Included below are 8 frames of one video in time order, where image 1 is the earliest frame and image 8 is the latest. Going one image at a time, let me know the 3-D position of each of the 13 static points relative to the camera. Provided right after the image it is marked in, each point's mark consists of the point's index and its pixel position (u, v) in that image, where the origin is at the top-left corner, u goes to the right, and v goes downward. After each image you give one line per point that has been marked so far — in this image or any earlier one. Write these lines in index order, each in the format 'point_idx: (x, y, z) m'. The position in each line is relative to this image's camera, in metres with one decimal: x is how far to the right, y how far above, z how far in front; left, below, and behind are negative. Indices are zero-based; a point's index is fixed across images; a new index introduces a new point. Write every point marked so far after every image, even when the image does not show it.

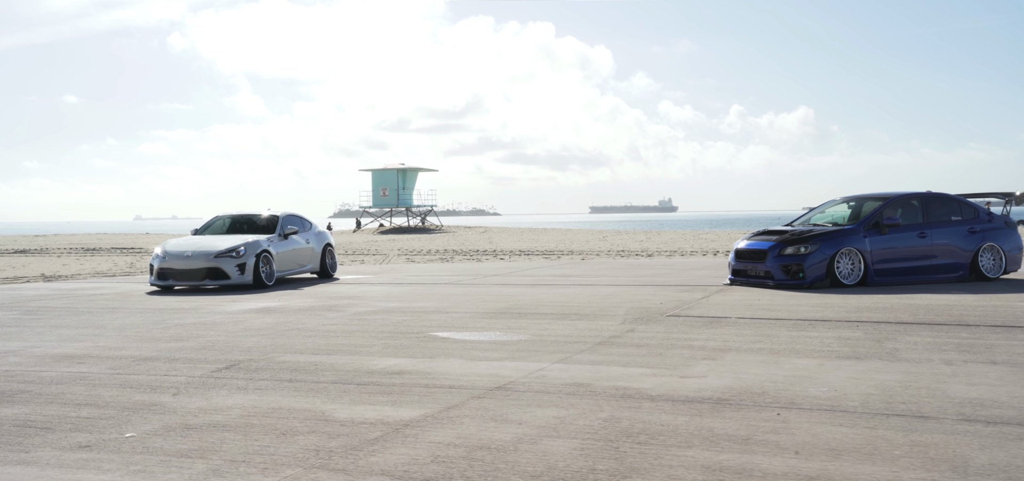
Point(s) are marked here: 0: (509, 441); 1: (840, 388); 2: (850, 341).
0: (0.0, -1.0, +4.2) m
1: (+2.0, -0.9, +5.4) m
2: (+3.0, -0.9, +7.7) m
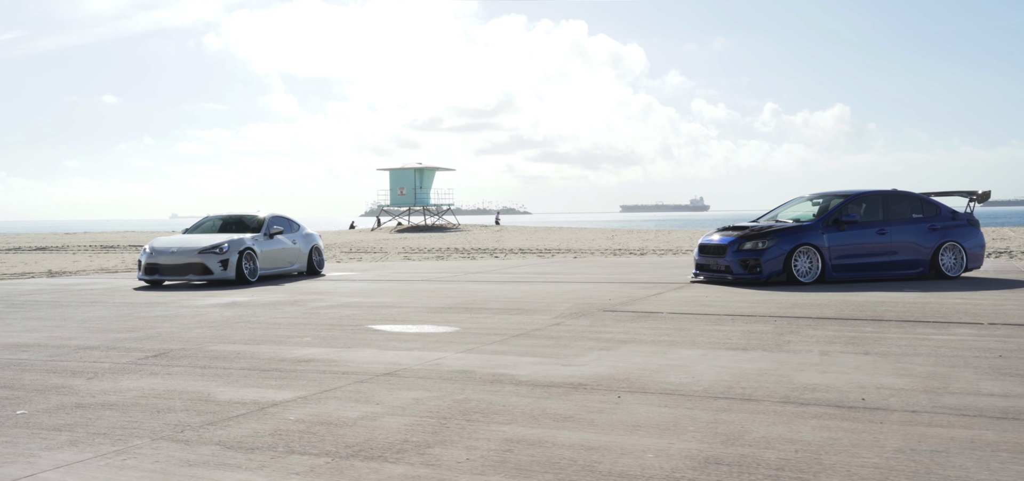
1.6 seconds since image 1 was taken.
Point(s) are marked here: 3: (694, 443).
0: (-0.8, -0.9, +4.6) m
1: (+1.2, -0.9, +5.7) m
2: (+2.2, -0.8, +8.1) m
3: (+0.8, -0.9, +3.8) m
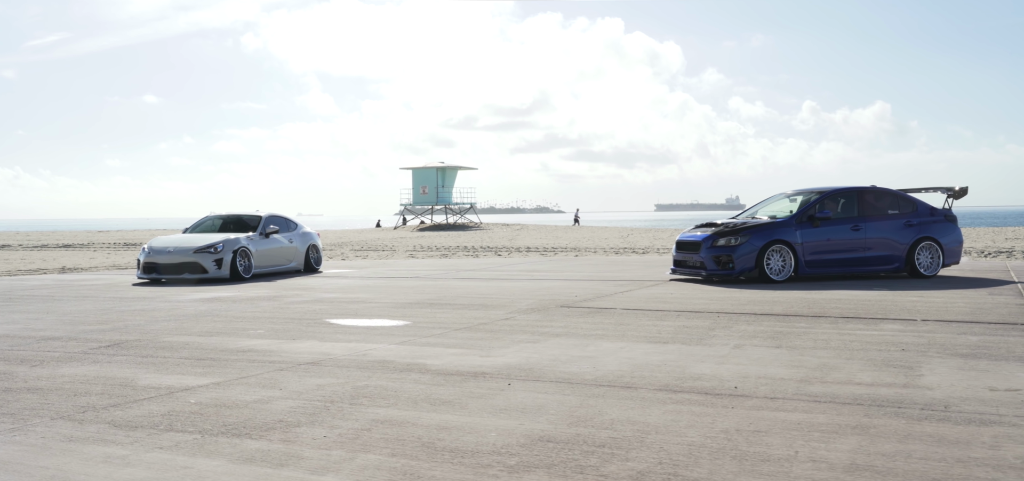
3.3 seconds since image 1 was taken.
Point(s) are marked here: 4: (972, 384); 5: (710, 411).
0: (-1.5, -0.9, +4.9) m
1: (+0.6, -0.9, +6.0) m
2: (+1.6, -0.8, +8.3) m
3: (+0.1, -0.9, +4.1) m
4: (+2.6, -0.8, +4.9) m
5: (+1.0, -0.8, +4.3) m
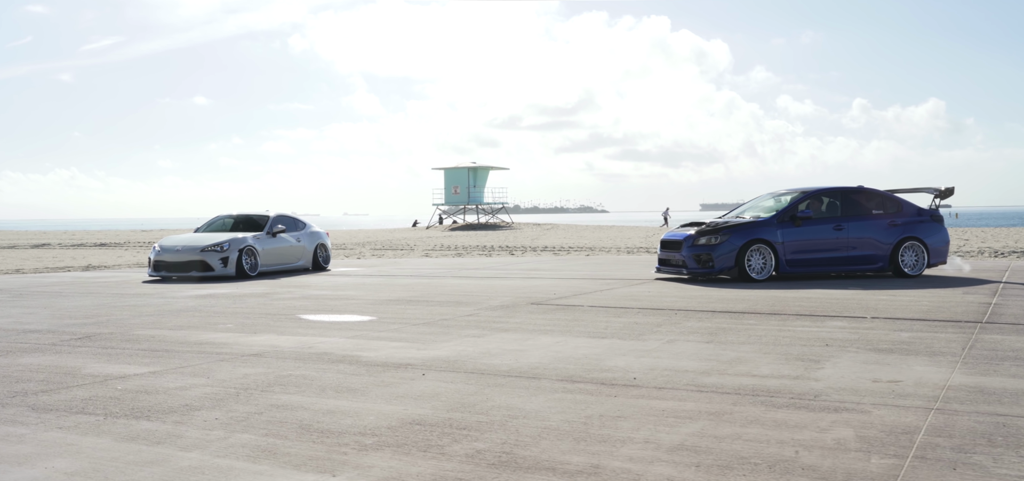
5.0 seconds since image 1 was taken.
0: (-2.0, -0.9, +5.2) m
1: (+0.1, -0.8, +6.2) m
2: (+1.2, -0.8, +8.5) m
3: (-0.4, -0.8, +4.4) m
4: (+2.0, -0.8, +5.1) m
5: (+0.4, -0.8, +4.6) m
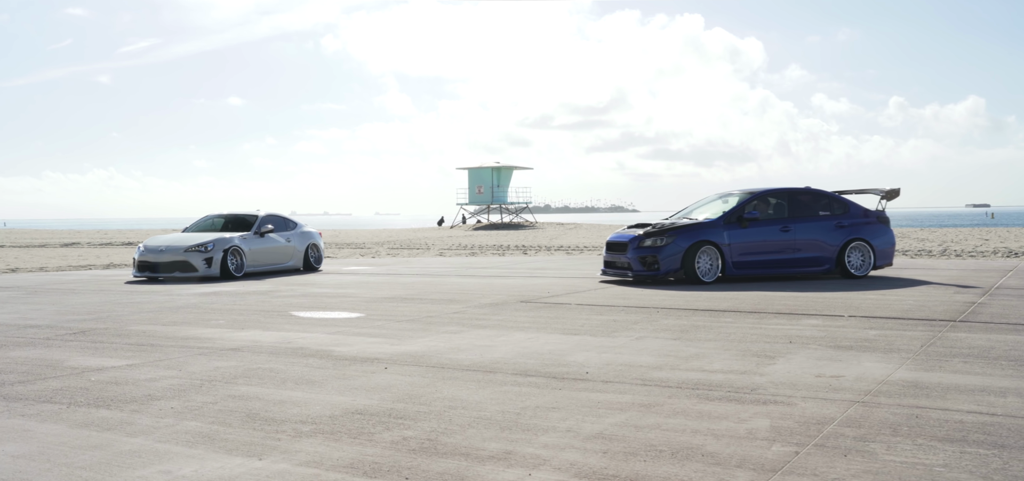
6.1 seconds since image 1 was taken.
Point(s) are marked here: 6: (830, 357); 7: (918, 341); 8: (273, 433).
0: (-2.3, -0.9, +5.4) m
1: (-0.2, -0.8, +6.4) m
2: (+1.0, -0.8, +8.7) m
3: (-0.7, -0.8, +4.6) m
4: (+1.8, -0.8, +5.3) m
5: (+0.1, -0.8, +4.8) m
6: (+2.1, -0.8, +5.9) m
7: (+3.1, -0.8, +6.7) m
8: (-1.0, -0.8, +3.7) m
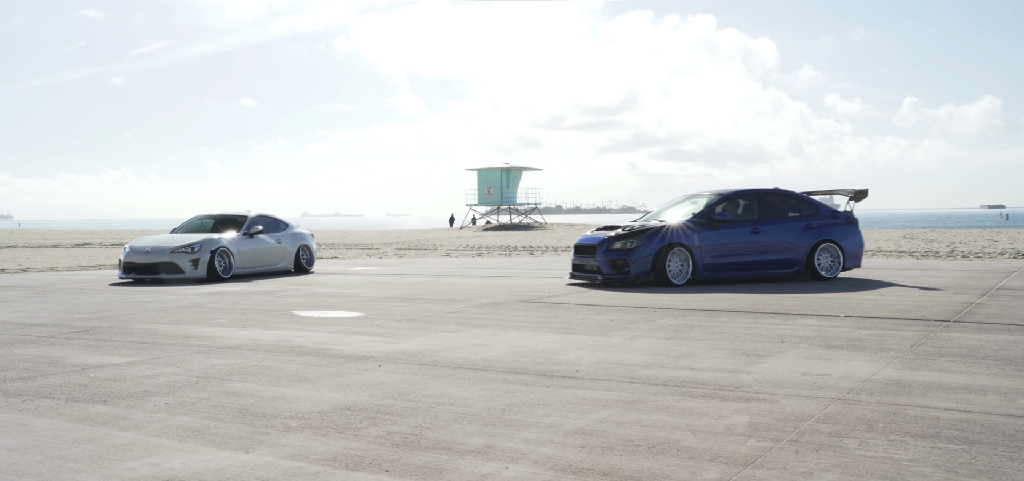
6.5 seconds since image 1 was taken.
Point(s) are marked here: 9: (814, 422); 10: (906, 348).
0: (-2.3, -0.8, +5.5) m
1: (-0.2, -0.8, +6.5) m
2: (+1.0, -0.8, +8.8) m
3: (-0.8, -0.8, +4.6) m
4: (+1.7, -0.8, +5.3) m
5: (+0.1, -0.8, +4.8) m
6: (+2.1, -0.8, +6.0) m
7: (+3.0, -0.8, +6.7) m
8: (-1.1, -0.8, +3.8) m
9: (+1.3, -0.8, +3.8) m
10: (+2.9, -0.8, +6.4) m
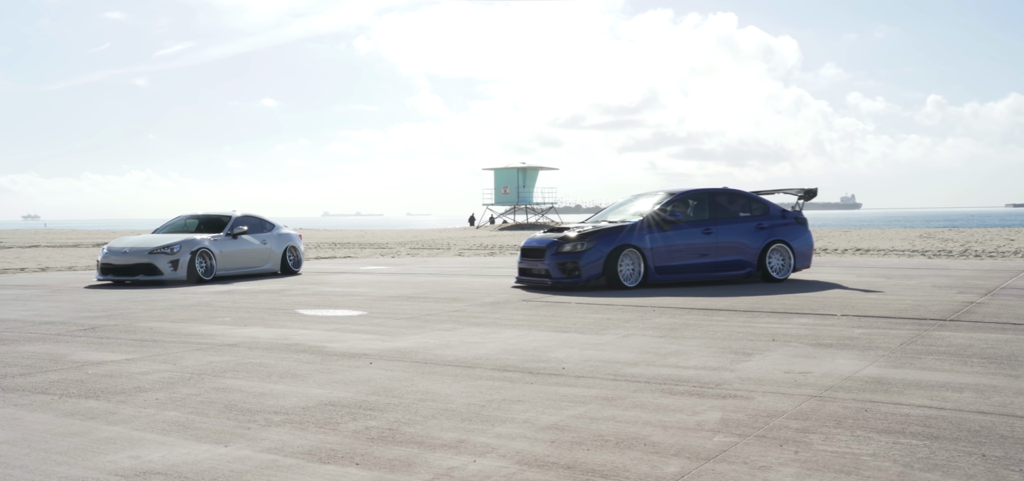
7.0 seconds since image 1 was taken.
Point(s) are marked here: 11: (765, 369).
0: (-2.4, -0.8, +5.6) m
1: (-0.3, -0.8, +6.6) m
2: (+1.0, -0.8, +8.8) m
3: (-0.9, -0.8, +4.7) m
4: (+1.6, -0.8, +5.4) m
5: (0.0, -0.8, +4.9) m
6: (+2.0, -0.8, +6.0) m
7: (+3.0, -0.8, +6.8) m
8: (-1.2, -0.8, +3.9) m
9: (+1.2, -0.8, +3.8) m
10: (+2.8, -0.8, +6.4) m
11: (+1.5, -0.8, +5.4) m
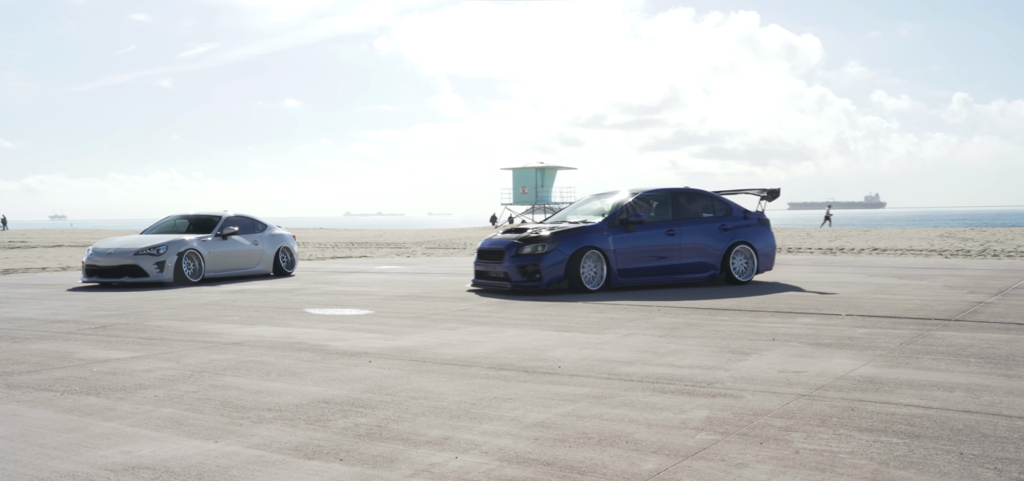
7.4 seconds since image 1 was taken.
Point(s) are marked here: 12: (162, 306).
0: (-2.4, -0.8, +5.7) m
1: (-0.3, -0.8, +6.6) m
2: (+1.0, -0.8, +8.9) m
3: (-0.9, -0.8, +4.8) m
4: (+1.6, -0.8, +5.4) m
5: (-0.1, -0.8, +5.0) m
6: (+2.0, -0.8, +6.1) m
7: (+3.0, -0.8, +6.7) m
8: (-1.3, -0.8, +4.0) m
9: (+1.1, -0.8, +3.9) m
10: (+2.8, -0.8, +6.4) m
11: (+1.5, -0.8, +5.4) m
12: (-5.3, -1.0, +12.9) m
